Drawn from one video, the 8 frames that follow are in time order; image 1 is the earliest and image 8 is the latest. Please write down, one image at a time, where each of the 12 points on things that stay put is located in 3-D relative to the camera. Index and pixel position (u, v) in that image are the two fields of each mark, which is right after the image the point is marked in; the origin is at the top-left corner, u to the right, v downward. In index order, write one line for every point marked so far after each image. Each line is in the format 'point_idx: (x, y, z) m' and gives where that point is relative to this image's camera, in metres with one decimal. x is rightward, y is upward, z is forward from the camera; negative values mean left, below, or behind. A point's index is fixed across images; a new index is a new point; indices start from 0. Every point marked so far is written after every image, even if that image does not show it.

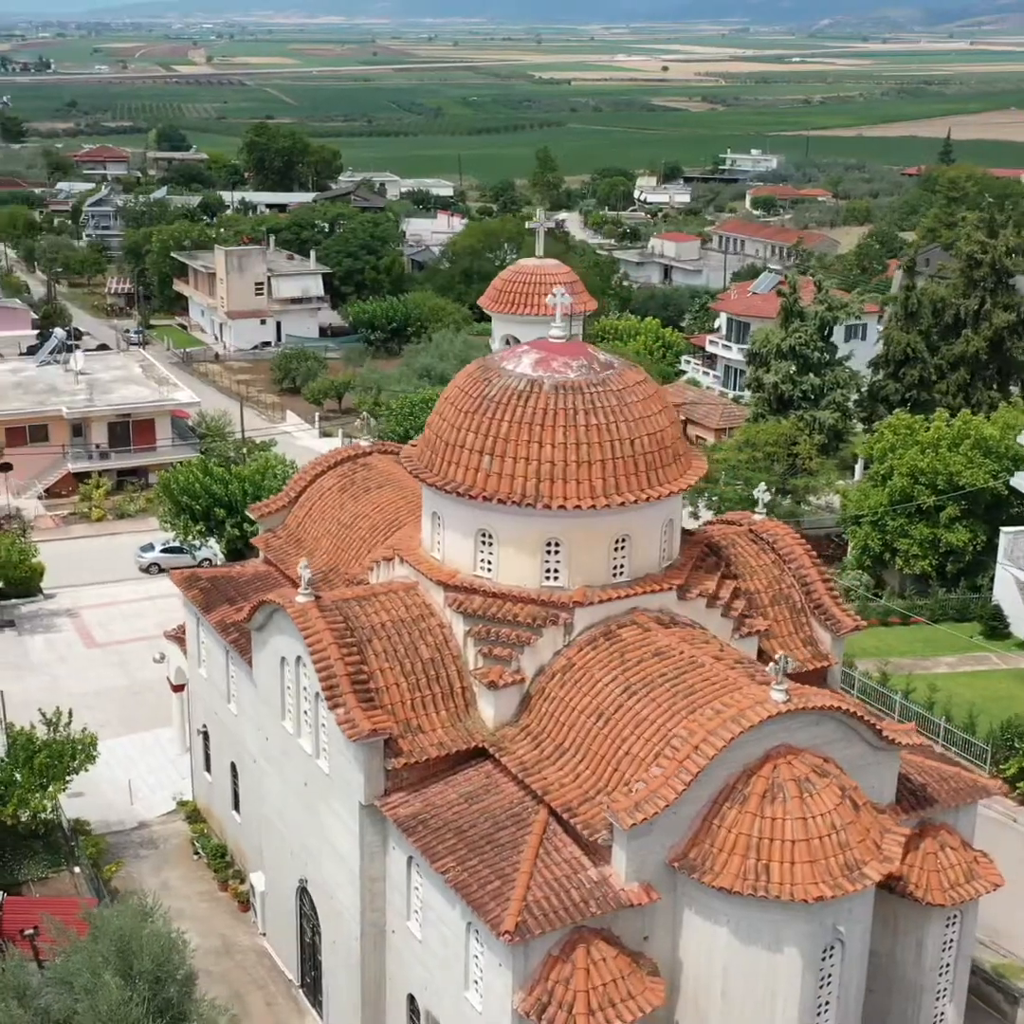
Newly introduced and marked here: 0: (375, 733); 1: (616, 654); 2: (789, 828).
0: (-1.5, -2.5, +16.0) m
1: (+1.2, -1.7, +16.5) m
2: (+2.8, -3.2, +14.5) m
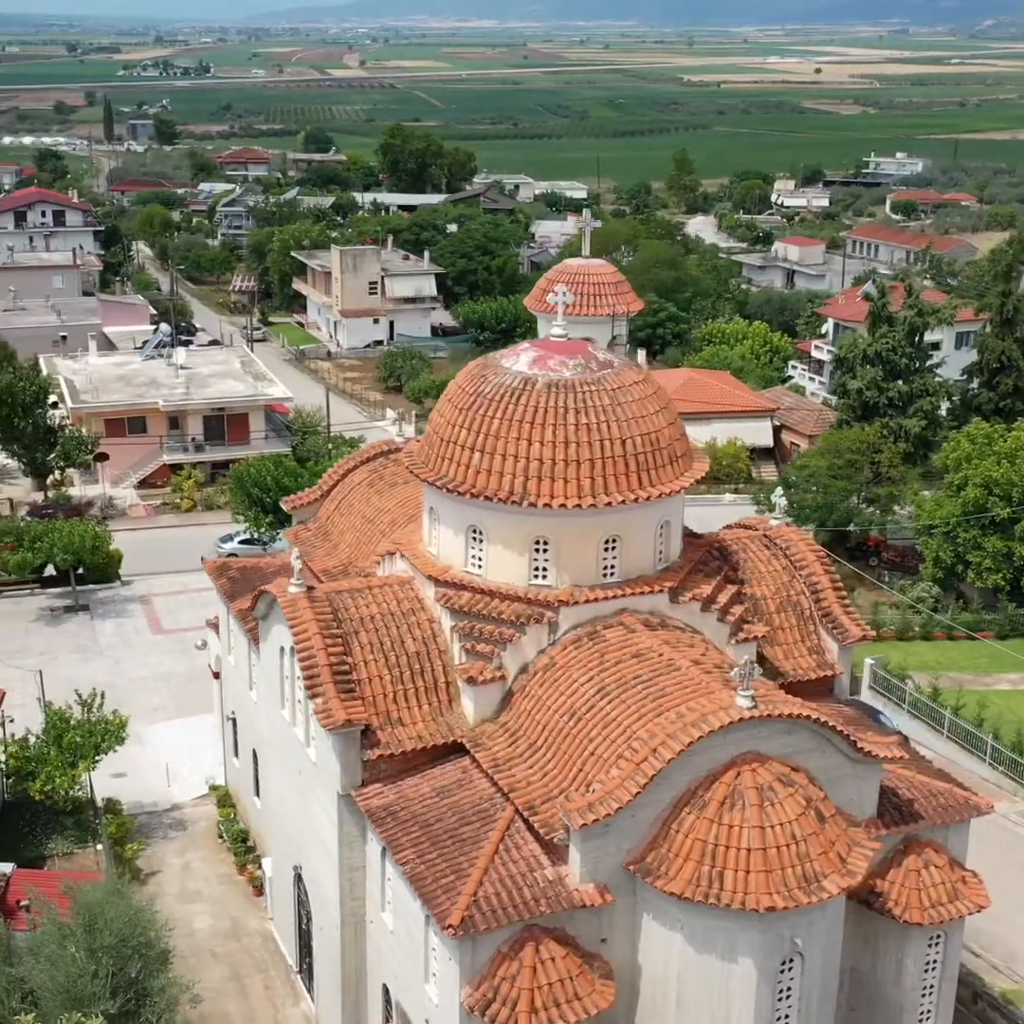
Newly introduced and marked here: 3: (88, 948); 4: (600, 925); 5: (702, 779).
0: (-1.8, -2.4, +16.1) m
1: (+0.9, -1.7, +16.5) m
2: (+2.3, -3.3, +14.3) m
3: (-4.4, -4.6, +14.9) m
4: (+0.9, -4.3, +14.8) m
5: (+2.0, -2.8, +14.8) m
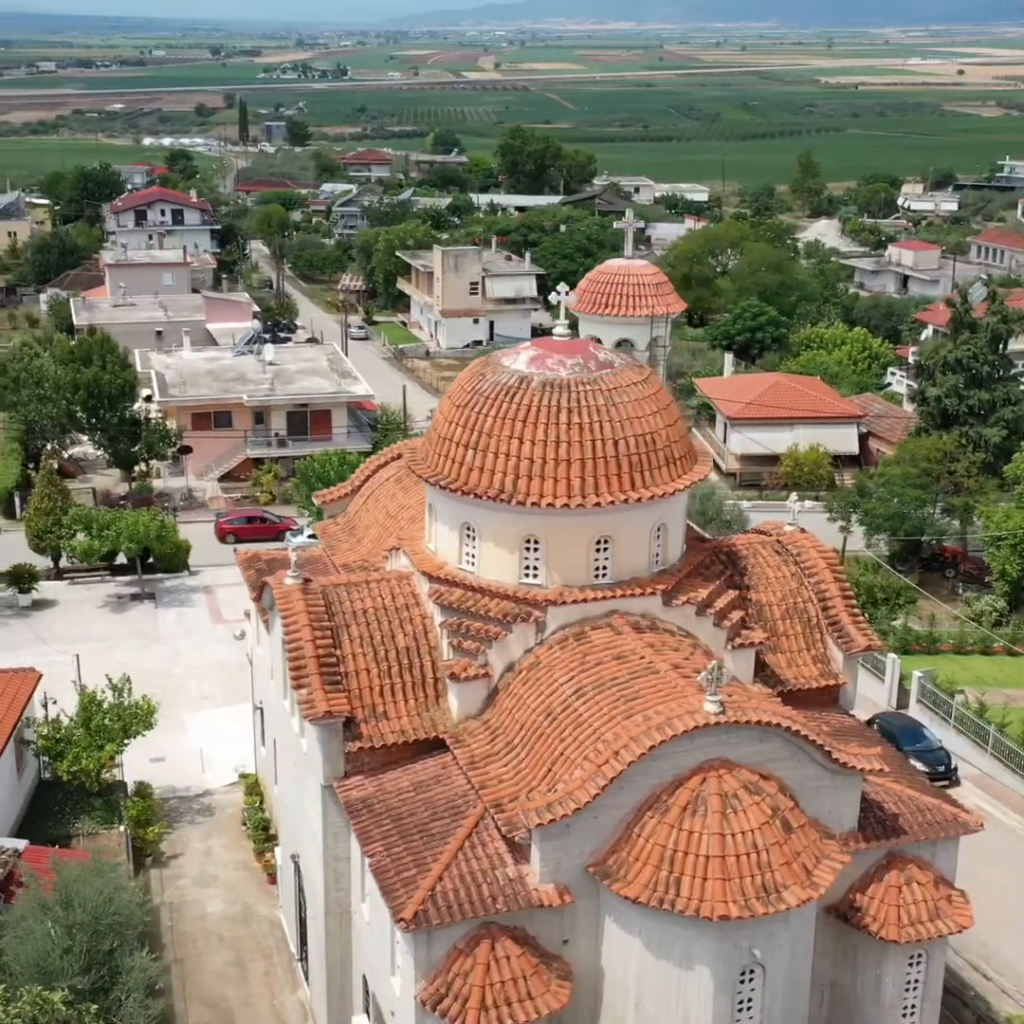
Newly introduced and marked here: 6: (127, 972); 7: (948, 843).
0: (-2.1, -2.3, +16.3) m
1: (+0.7, -1.7, +16.4) m
2: (+1.9, -3.3, +14.1) m
3: (-4.8, -4.4, +15.3) m
4: (+0.5, -4.3, +14.8) m
5: (+1.6, -2.8, +14.6) m
6: (-4.1, -5.0, +15.2) m
7: (+4.9, -3.8, +16.1) m
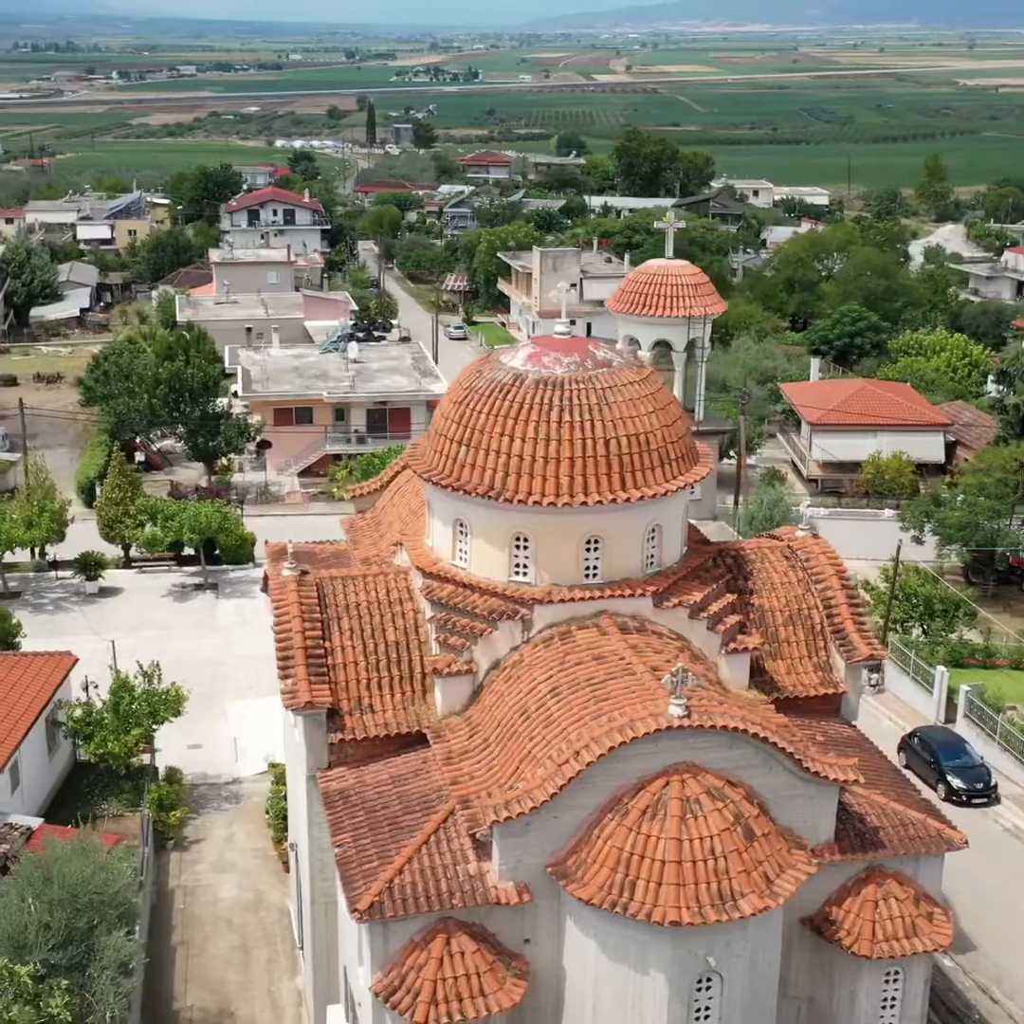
0: (-2.3, -2.2, +16.5) m
1: (+0.5, -1.7, +16.3) m
2: (+1.5, -3.3, +14.0) m
3: (-5.2, -4.3, +15.7) m
4: (+0.1, -4.3, +14.7) m
5: (+1.2, -2.8, +14.5) m
6: (-4.5, -4.8, +15.6) m
7: (+4.6, -3.8, +15.7) m
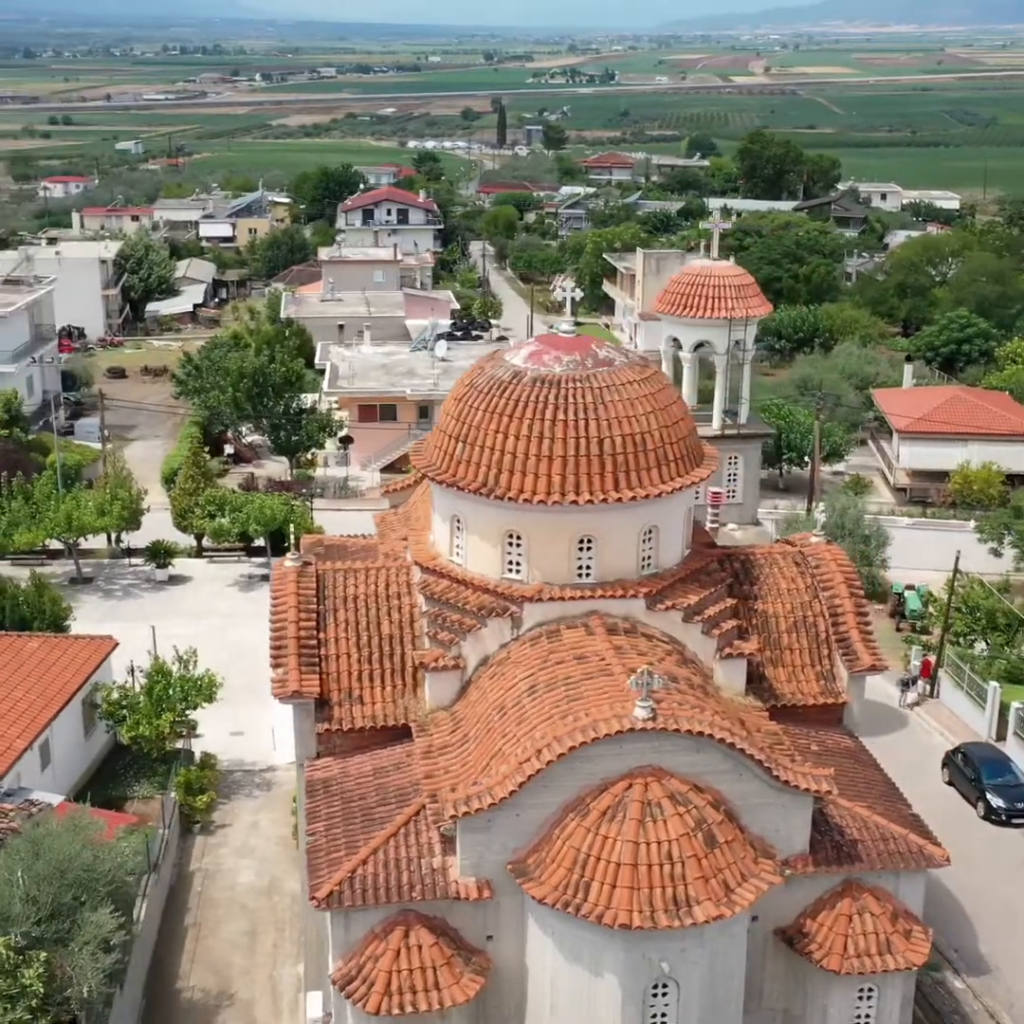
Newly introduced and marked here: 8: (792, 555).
0: (-2.5, -2.1, +16.7) m
1: (+0.3, -1.6, +16.3) m
2: (+1.0, -3.3, +13.9) m
3: (-5.5, -4.1, +16.1) m
4: (-0.3, -4.2, +14.7) m
5: (+0.8, -2.8, +14.4) m
6: (-4.8, -4.7, +16.0) m
7: (+4.3, -3.9, +15.3) m
8: (+3.7, -0.6, +19.0) m
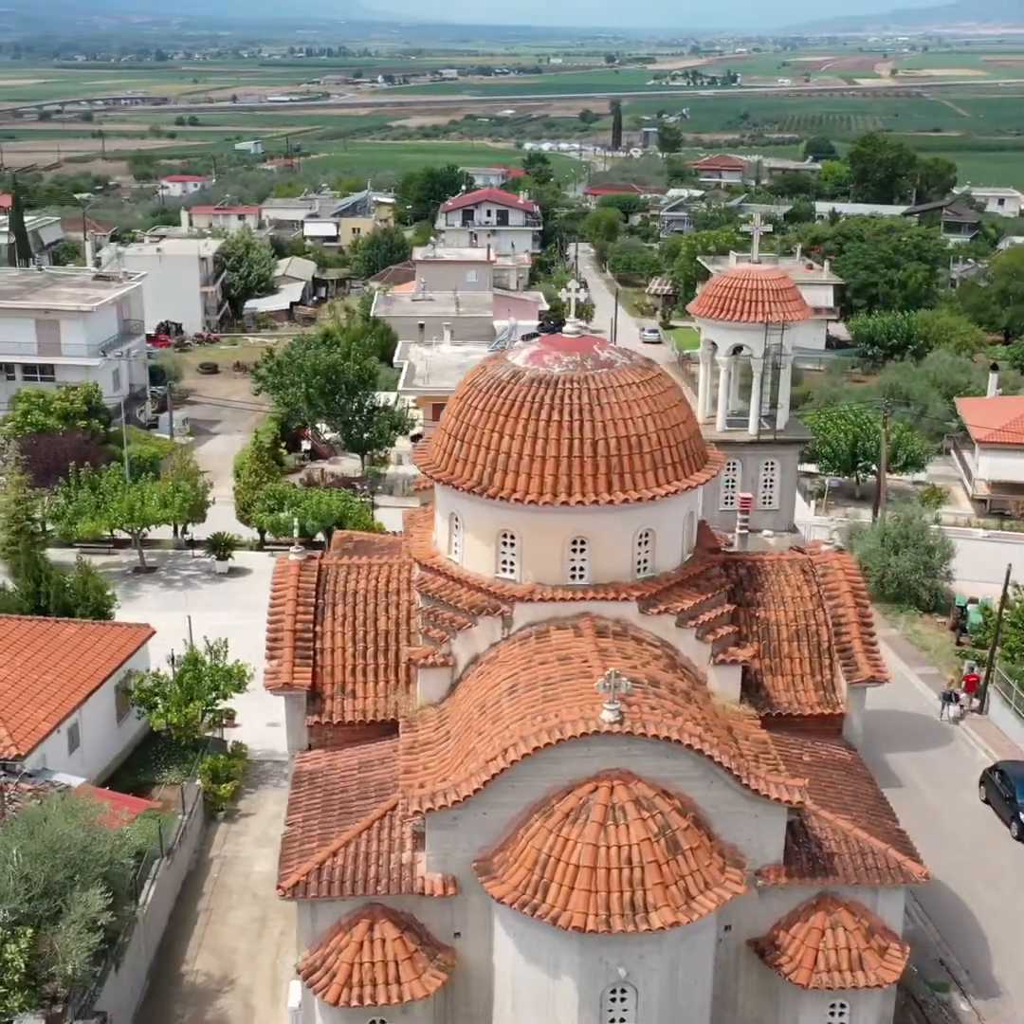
0: (-2.6, -2.1, +16.9) m
1: (+0.2, -1.6, +16.3) m
2: (+0.7, -3.3, +13.8) m
3: (-5.7, -4.0, +16.5) m
4: (-0.6, -4.2, +14.8) m
5: (+0.5, -2.8, +14.4) m
6: (-5.1, -4.5, +16.4) m
7: (+4.0, -4.0, +15.0) m
8: (+3.8, -0.7, +18.7) m
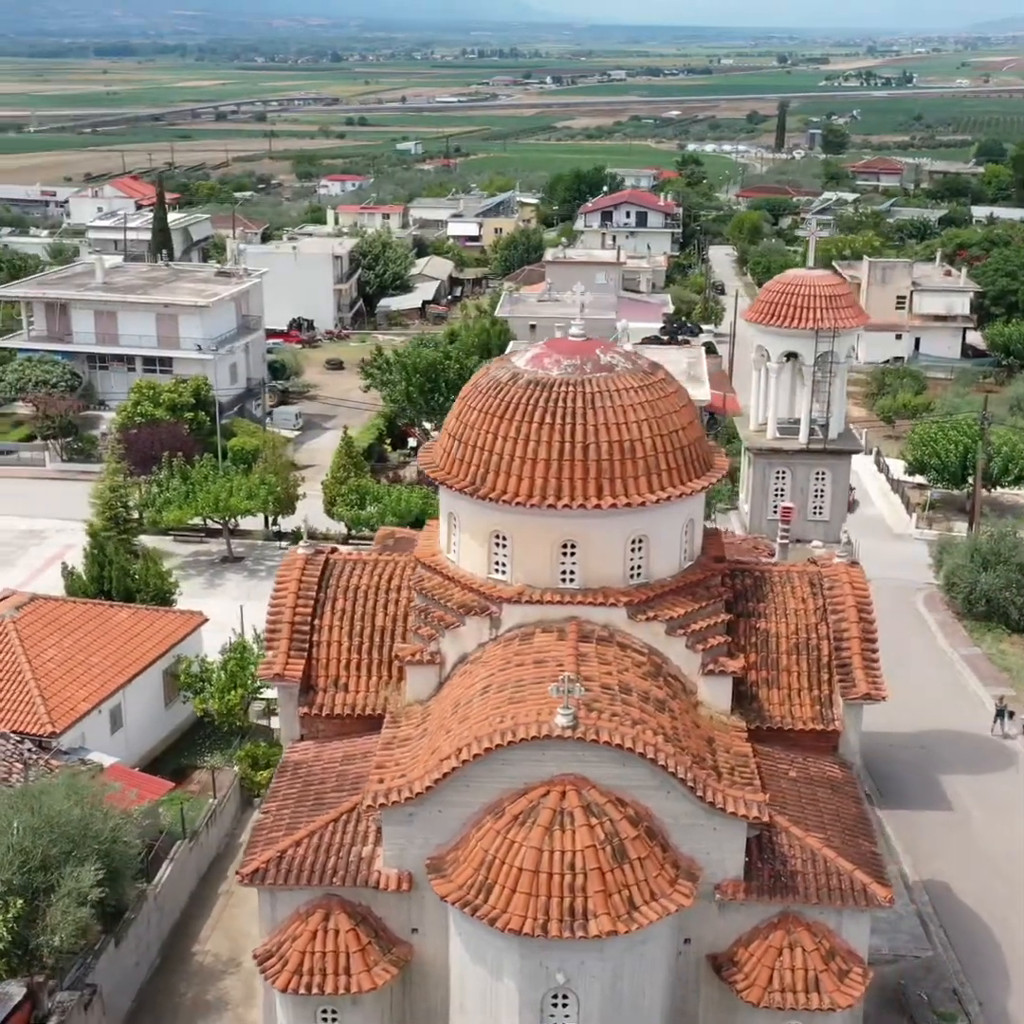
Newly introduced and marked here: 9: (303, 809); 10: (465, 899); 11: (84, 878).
0: (-2.8, -2.0, +17.2) m
1: (0.0, -1.6, +16.3) m
2: (+0.1, -3.3, +13.8) m
3: (-5.9, -3.8, +17.2) m
4: (-1.1, -4.2, +14.9) m
5: (0.0, -2.8, +14.4) m
6: (-5.3, -4.4, +16.9) m
7: (+3.5, -4.2, +14.6) m
8: (+3.8, -0.8, +18.3) m
9: (-2.3, -3.3, +15.8) m
10: (-0.5, -3.8, +13.8) m
11: (-5.1, -4.3, +16.9) m
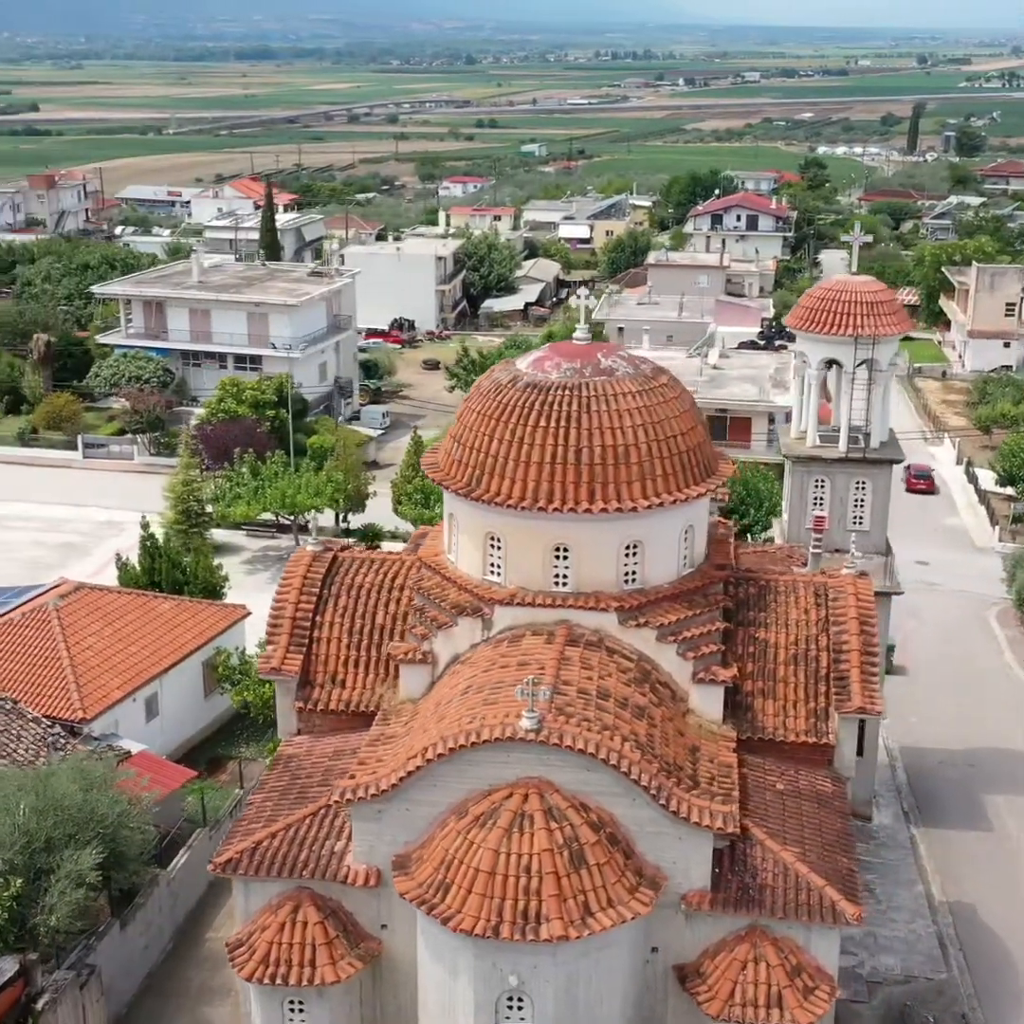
0: (-2.8, -2.0, +17.5) m
1: (-0.2, -1.7, +16.4) m
2: (-0.3, -3.4, +13.8) m
3: (-6.0, -3.7, +17.7) m
4: (-1.4, -4.2, +15.1) m
5: (-0.3, -2.8, +14.4) m
6: (-5.5, -4.3, +17.4) m
7: (+3.2, -4.3, +14.4) m
8: (+3.8, -0.9, +18.1) m
9: (-2.6, -3.3, +16.0) m
10: (-0.9, -3.8, +13.9) m
11: (-5.2, -4.2, +17.3) m
